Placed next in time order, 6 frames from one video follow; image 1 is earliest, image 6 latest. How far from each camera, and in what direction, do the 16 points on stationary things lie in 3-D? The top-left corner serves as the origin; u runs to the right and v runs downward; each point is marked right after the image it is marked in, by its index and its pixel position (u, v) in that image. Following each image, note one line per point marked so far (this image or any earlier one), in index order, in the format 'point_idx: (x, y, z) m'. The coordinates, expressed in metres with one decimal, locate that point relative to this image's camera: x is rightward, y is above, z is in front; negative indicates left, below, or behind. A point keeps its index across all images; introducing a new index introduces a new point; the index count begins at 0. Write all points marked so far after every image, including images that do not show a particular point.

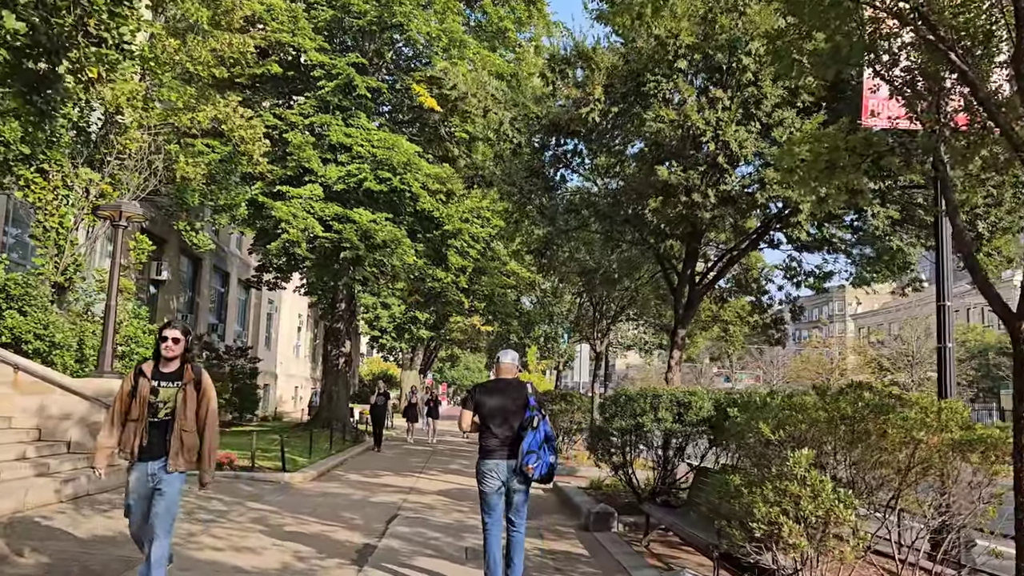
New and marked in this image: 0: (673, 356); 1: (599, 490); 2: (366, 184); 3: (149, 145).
0: (+2.6, -1.1, +12.5) m
1: (+1.4, -3.2, +12.0) m
2: (-3.5, +2.5, +18.6) m
3: (-6.7, +2.6, +14.2) m
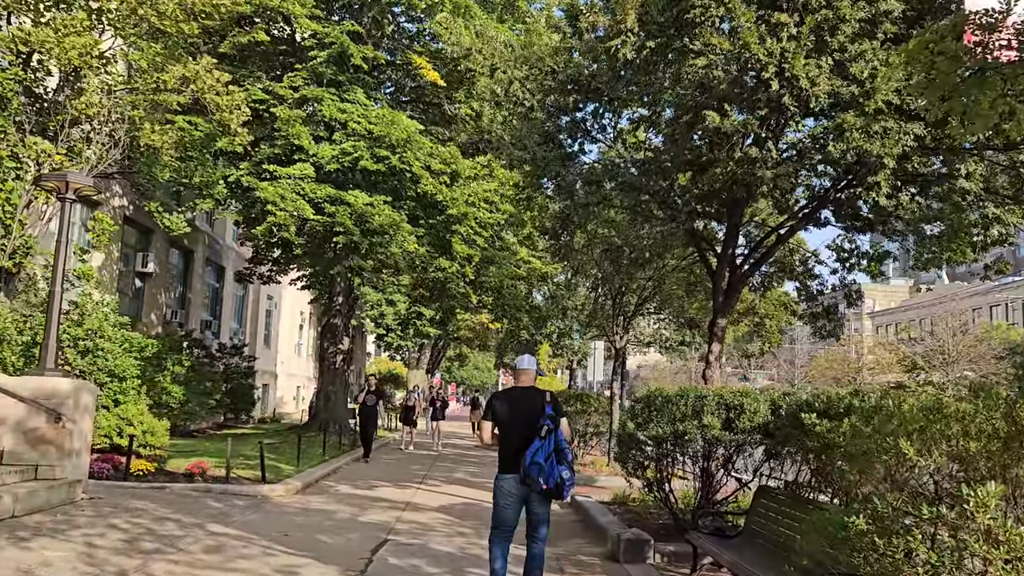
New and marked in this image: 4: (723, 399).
0: (+2.7, -0.9, +10.7) m
1: (+1.5, -2.9, +10.2) m
2: (-3.2, +2.7, +16.9) m
3: (-6.5, +2.9, +12.6) m
4: (+2.2, -1.1, +8.2) m
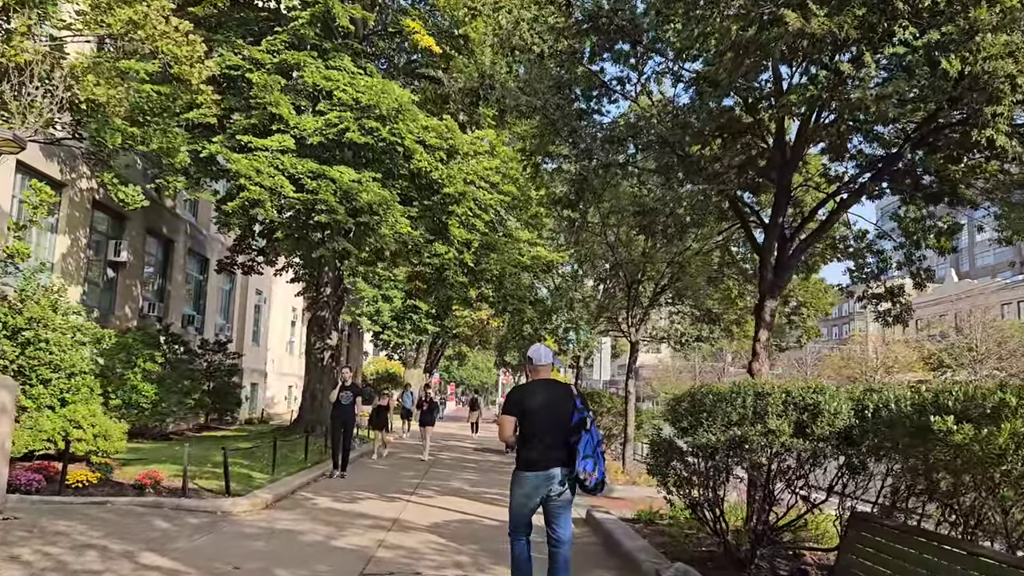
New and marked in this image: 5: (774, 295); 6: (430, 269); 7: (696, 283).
0: (+2.8, -0.6, +8.9) m
1: (+1.6, -2.7, +8.4) m
2: (-3.2, +3.0, +15.1) m
3: (-6.4, +3.1, +10.8) m
4: (+2.3, -0.9, +6.4) m
5: (+3.0, -0.1, +9.0) m
6: (-2.0, +0.5, +18.9) m
7: (+3.9, +0.1, +16.8) m
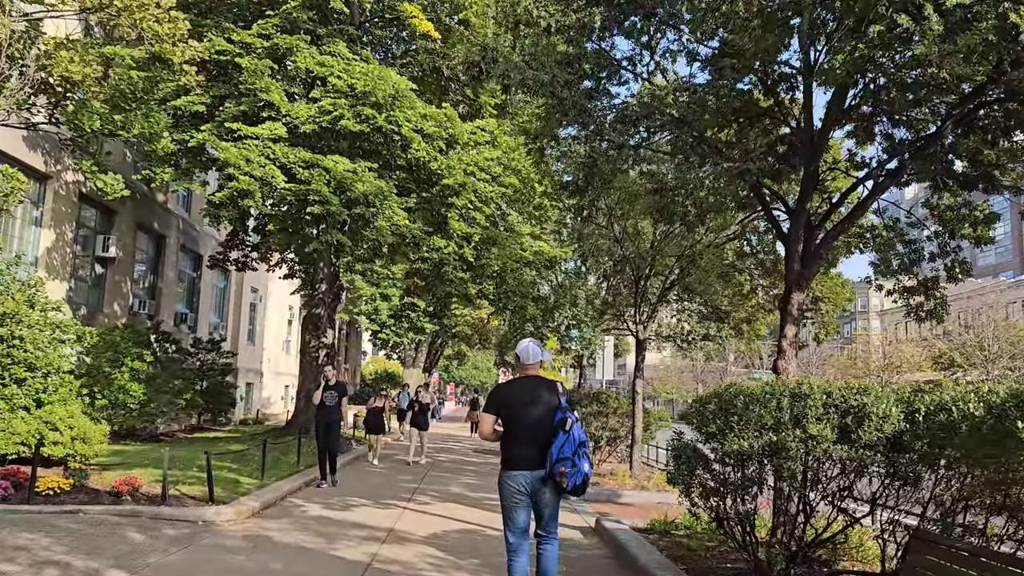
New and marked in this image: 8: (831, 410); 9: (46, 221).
0: (+2.9, -0.5, +8.2) m
1: (+1.7, -2.6, +7.7) m
2: (-3.1, +3.1, +14.4) m
3: (-6.4, +3.2, +10.1) m
4: (+2.3, -0.8, +5.7) m
5: (+3.0, 0.0, +8.3) m
6: (-2.0, +0.5, +18.2) m
7: (+4.0, +0.2, +16.1) m
8: (+2.3, -0.9, +5.6) m
9: (-10.9, +1.6, +18.3) m
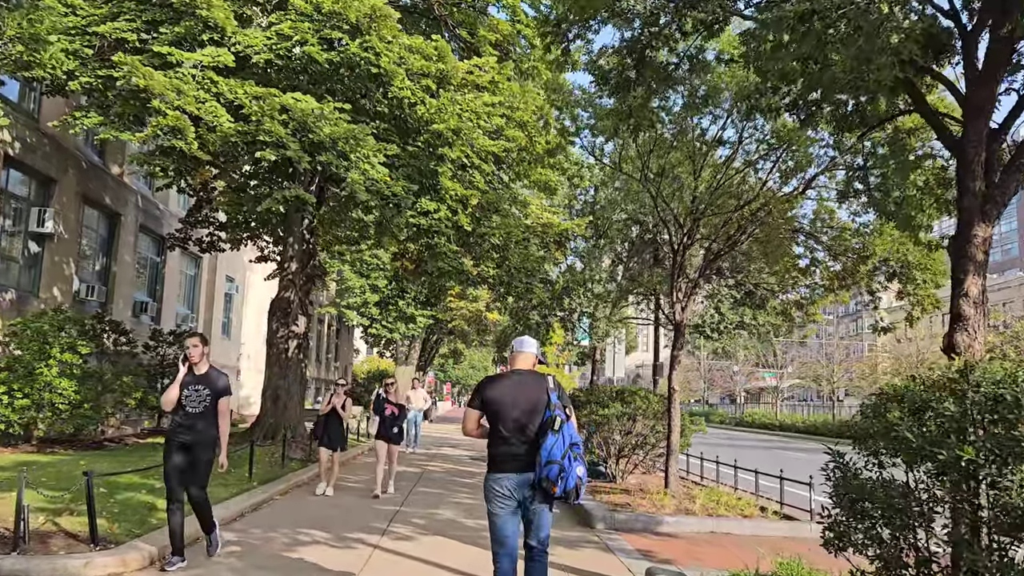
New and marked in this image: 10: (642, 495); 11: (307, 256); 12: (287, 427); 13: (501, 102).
0: (+3.0, 0.0, +5.2) m
1: (+1.8, -2.1, +4.8) m
2: (-3.0, +3.5, +11.4) m
3: (-6.3, +3.7, +7.1) m
4: (+2.5, -0.3, +2.7) m
5: (+3.2, +0.5, +5.3) m
6: (-1.9, +1.0, +15.2) m
7: (+4.1, +0.7, +13.1) m
8: (+2.4, -0.4, +2.6) m
9: (-10.8, +2.0, +15.2) m
10: (+2.0, -3.2, +12.1) m
11: (-4.7, +0.8, +17.9) m
12: (-4.9, -3.0, +16.8) m
13: (-0.2, +3.4, +14.2) m
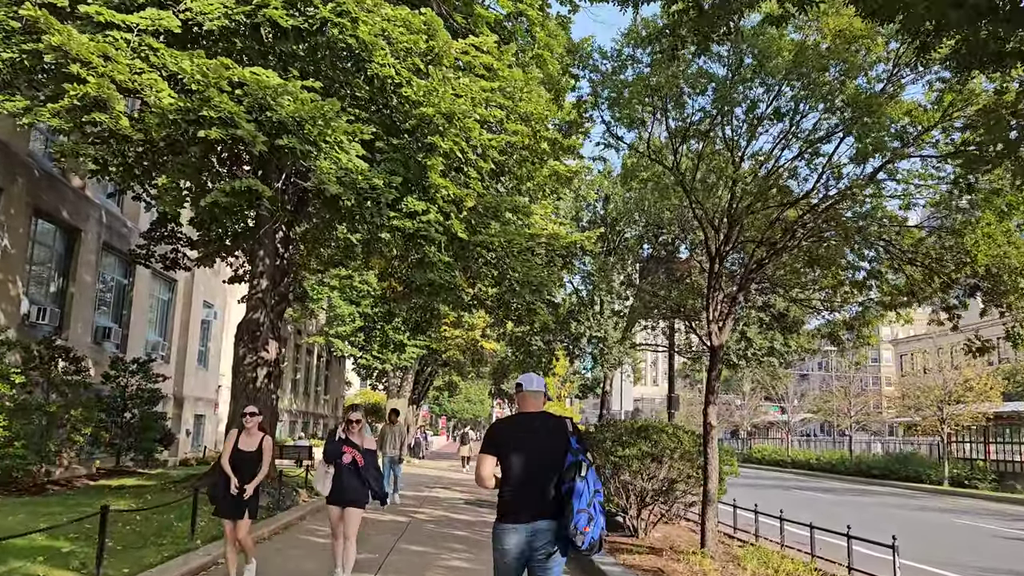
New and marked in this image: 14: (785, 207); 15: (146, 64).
0: (+3.1, +0.1, +3.1) m
1: (+1.8, -2.0, +2.6) m
2: (-3.0, +3.4, +9.4) m
3: (-6.2, +3.7, +5.1) m
4: (+2.5, -0.1, +0.6) m
5: (+3.2, +0.6, +3.2) m
6: (-1.8, +0.7, +13.1) m
7: (+4.1, +0.4, +11.0) m
8: (+2.5, -0.2, +0.5) m
9: (-10.8, +1.7, +13.2) m
10: (+2.0, -3.4, +9.9) m
11: (-4.7, +0.3, +15.8) m
12: (-4.8, -3.4, +14.6) m
13: (-0.1, +3.1, +12.3) m
14: (+3.5, +1.0, +10.1) m
15: (-4.3, +2.7, +9.3) m
